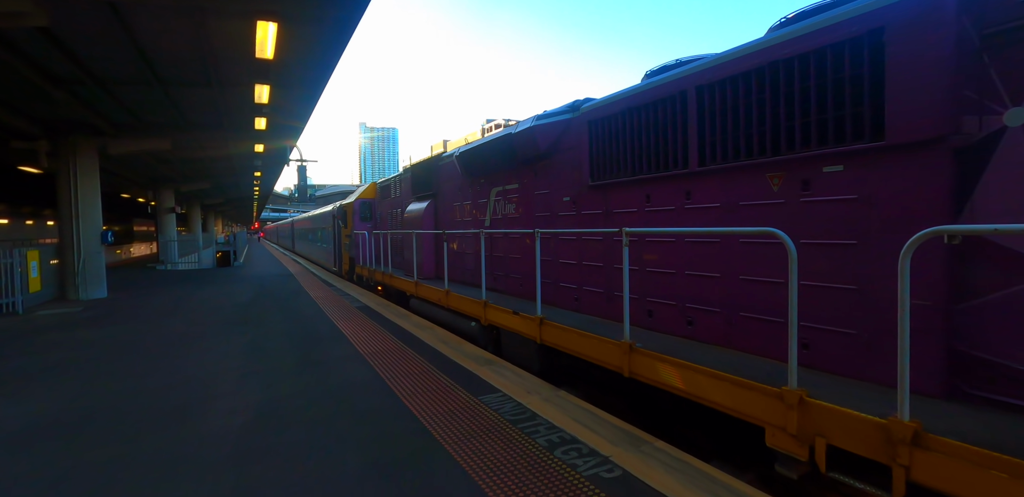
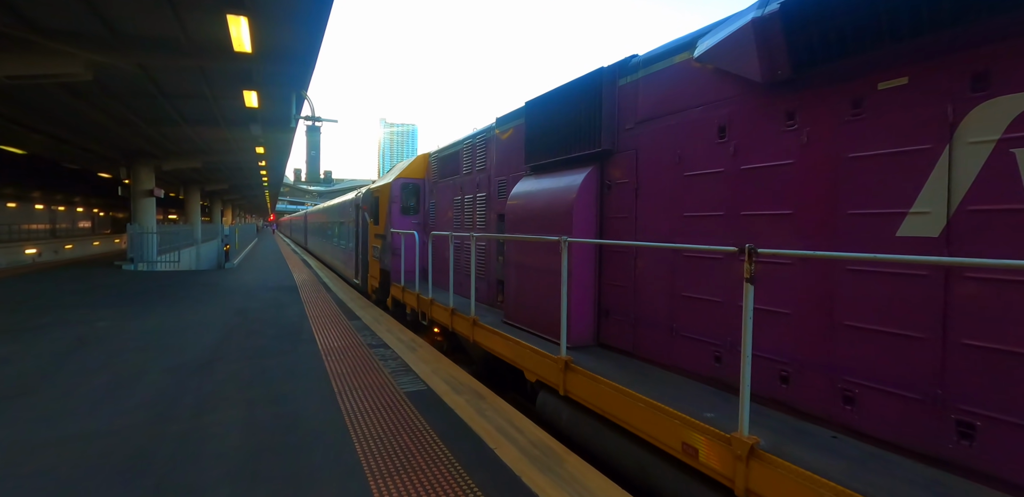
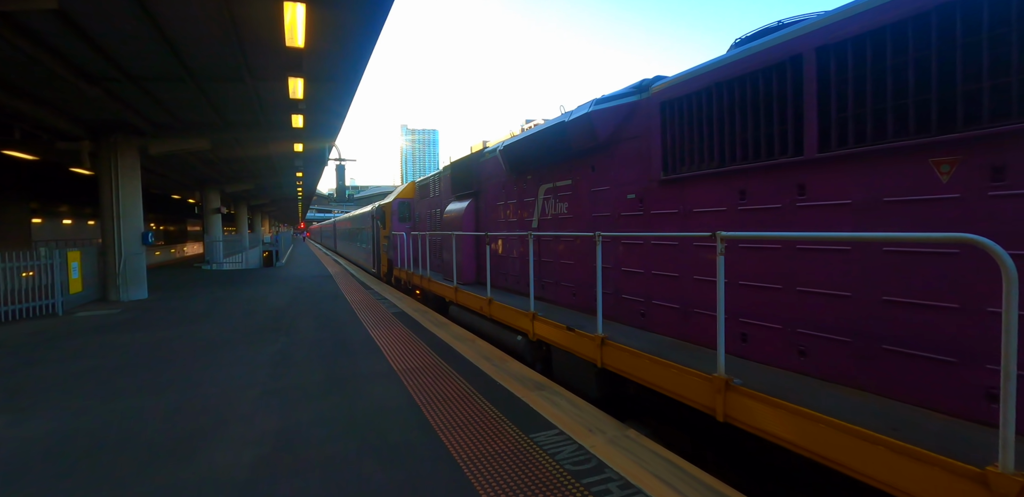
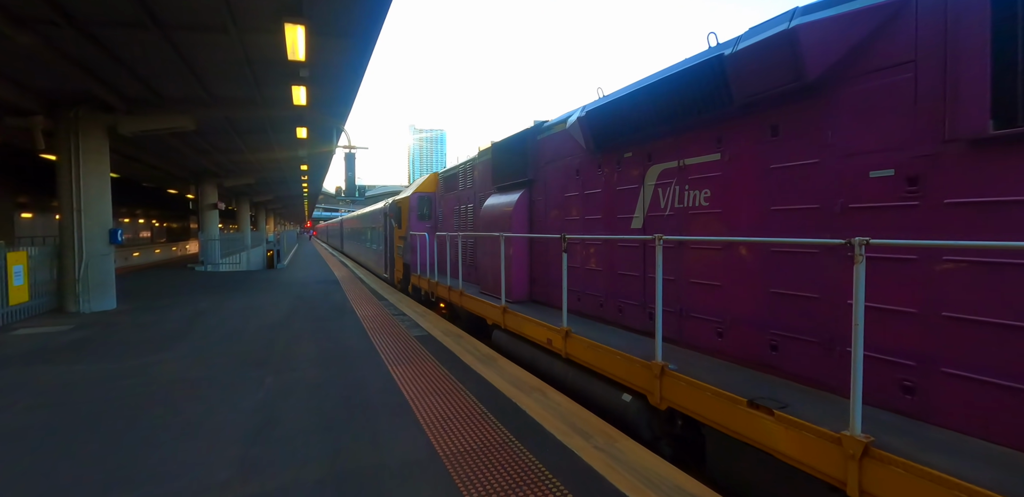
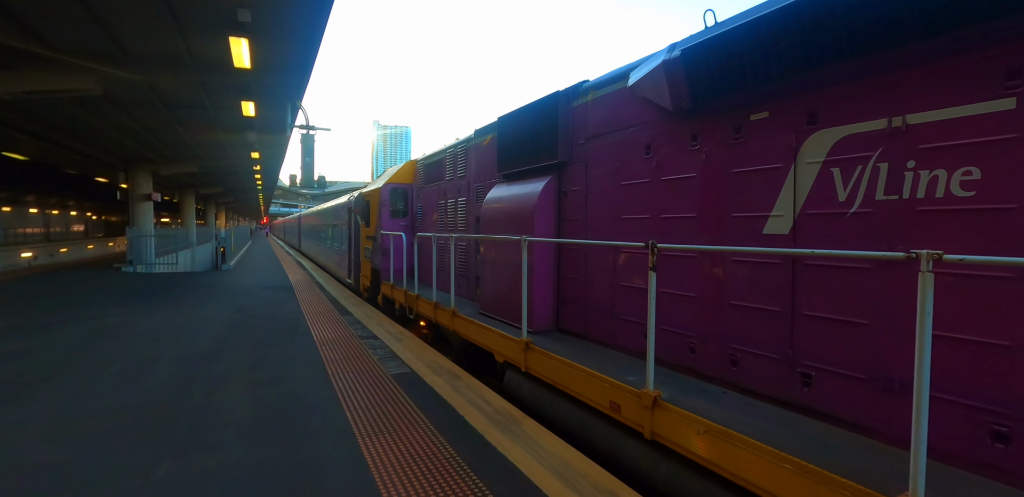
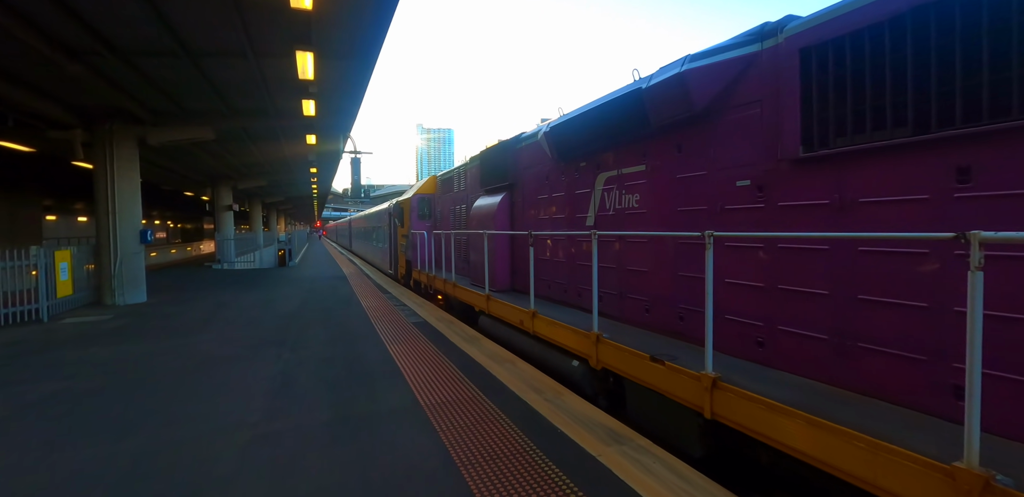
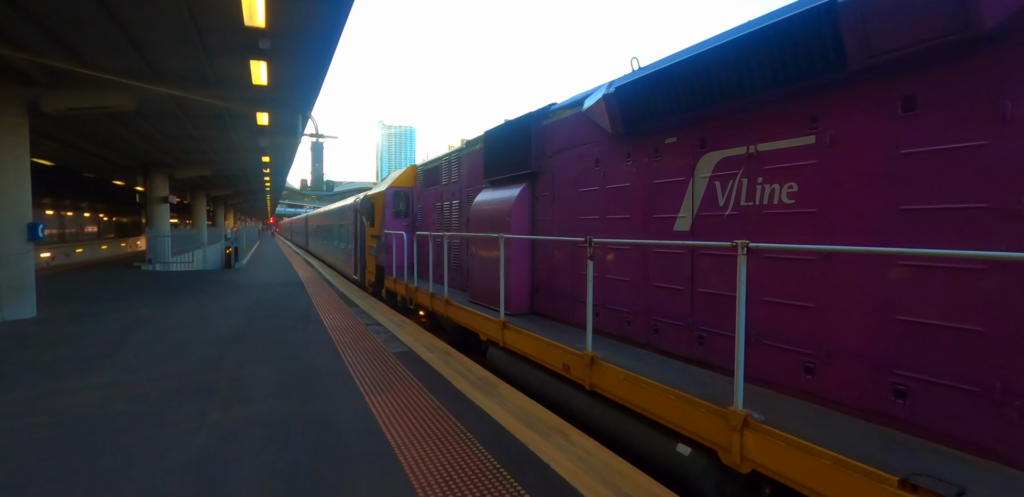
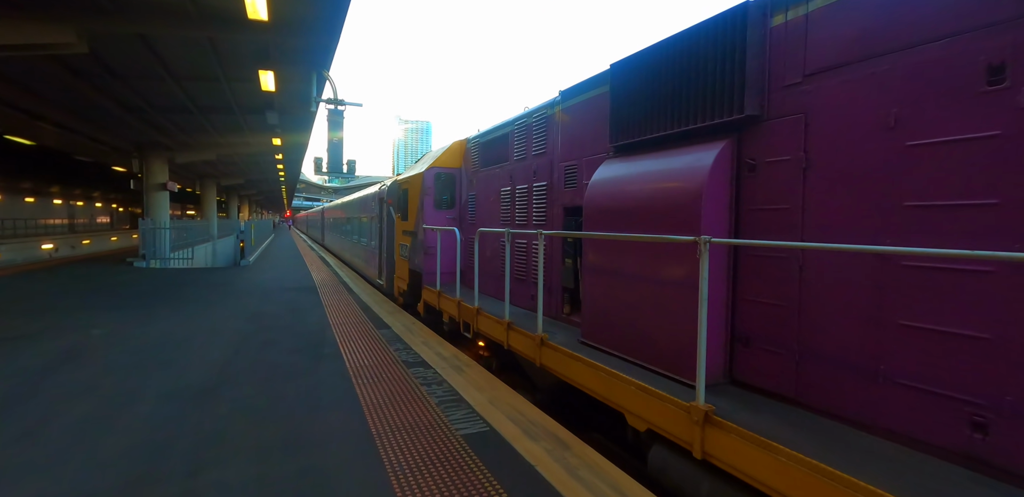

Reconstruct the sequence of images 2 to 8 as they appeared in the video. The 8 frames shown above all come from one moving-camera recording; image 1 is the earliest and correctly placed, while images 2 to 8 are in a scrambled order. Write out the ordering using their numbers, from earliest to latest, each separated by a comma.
3, 6, 4, 7, 5, 2, 8
